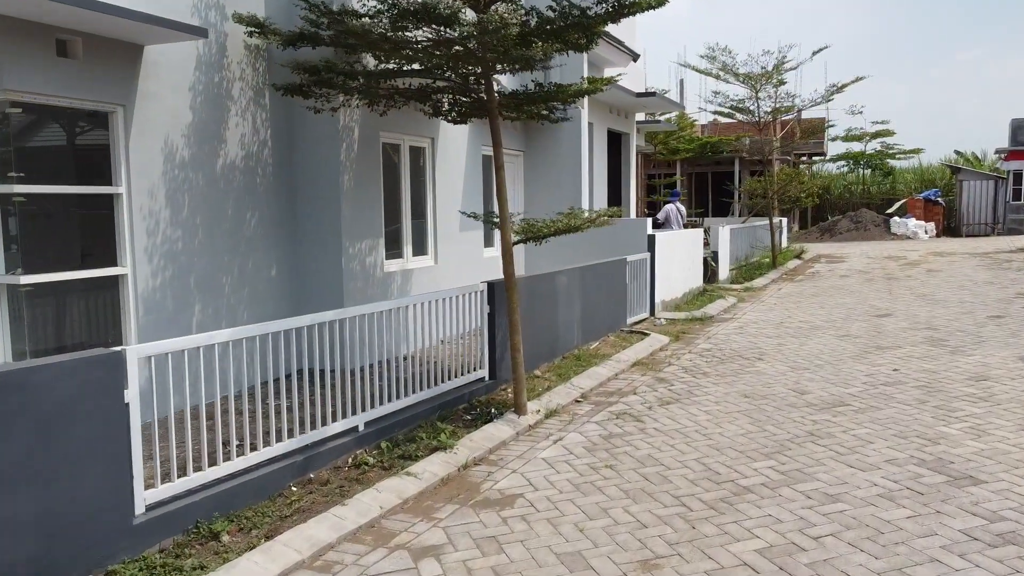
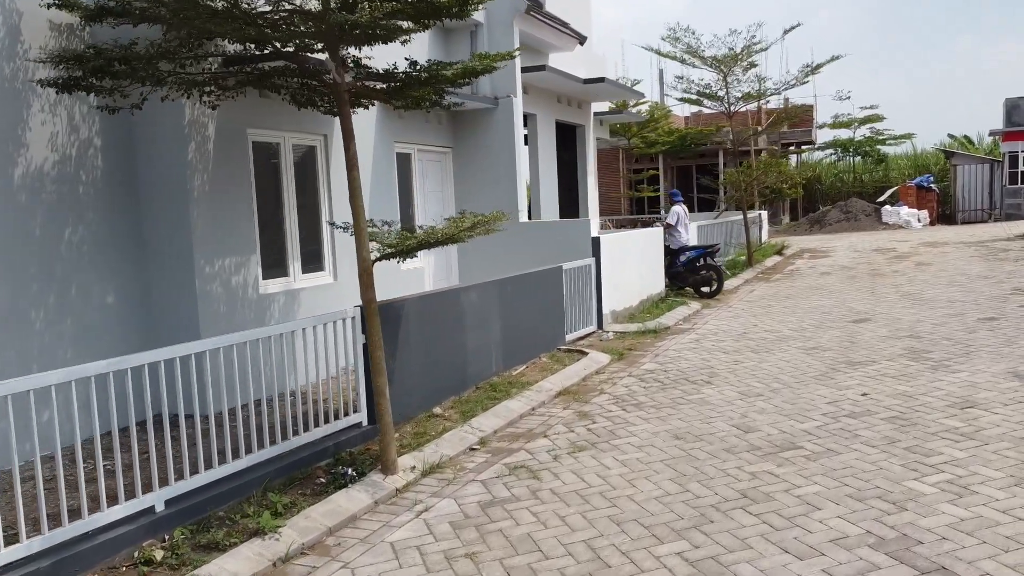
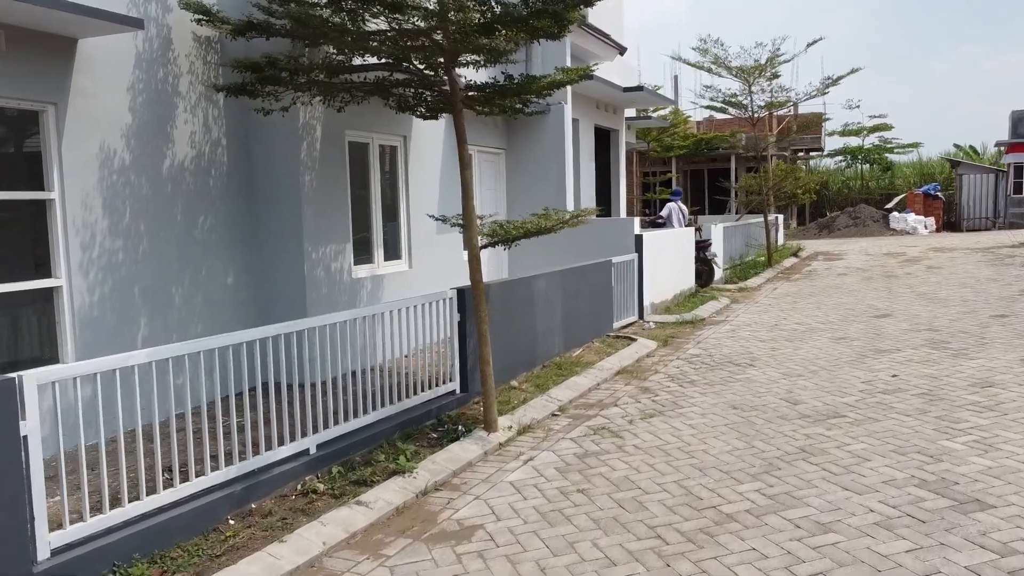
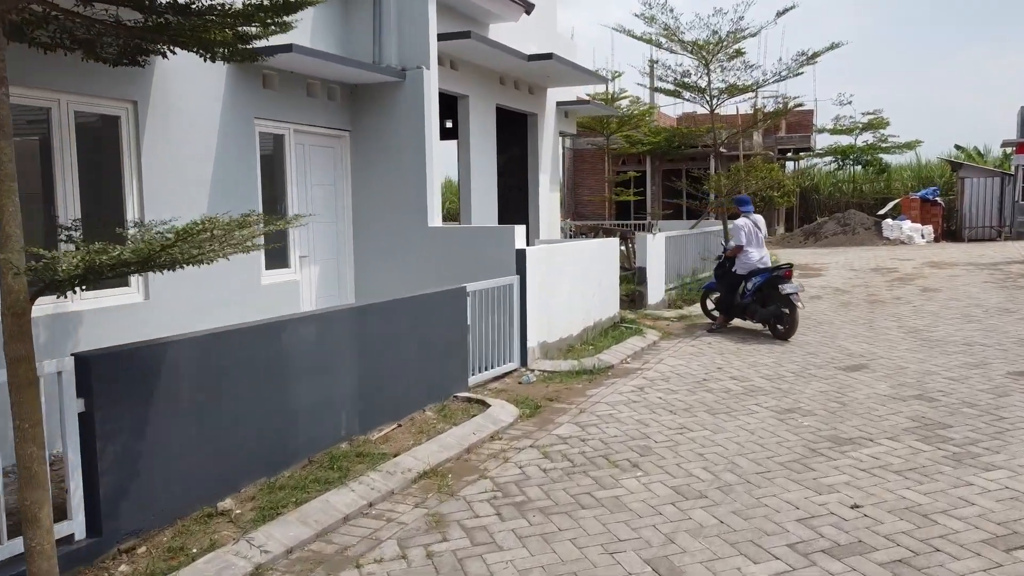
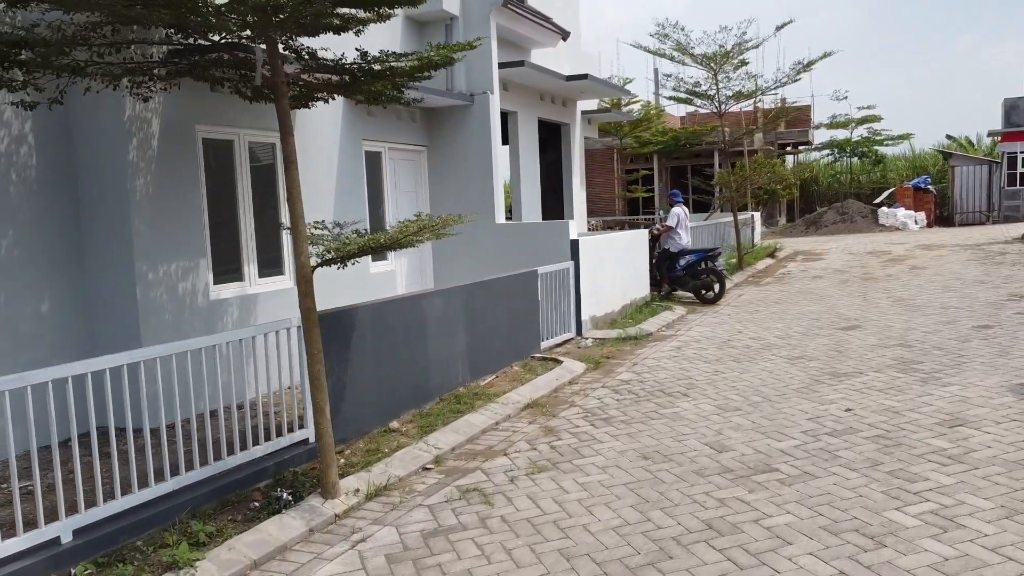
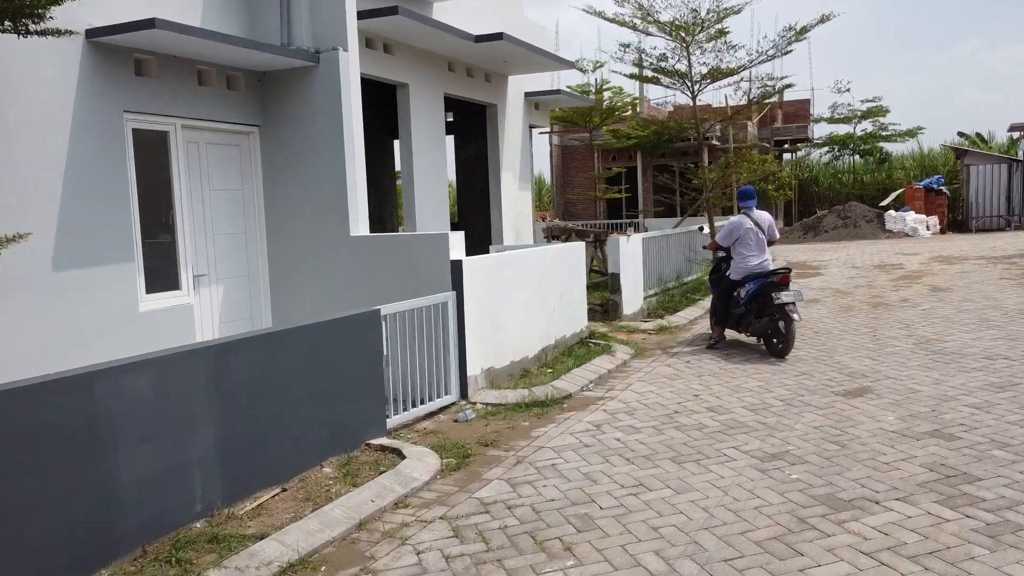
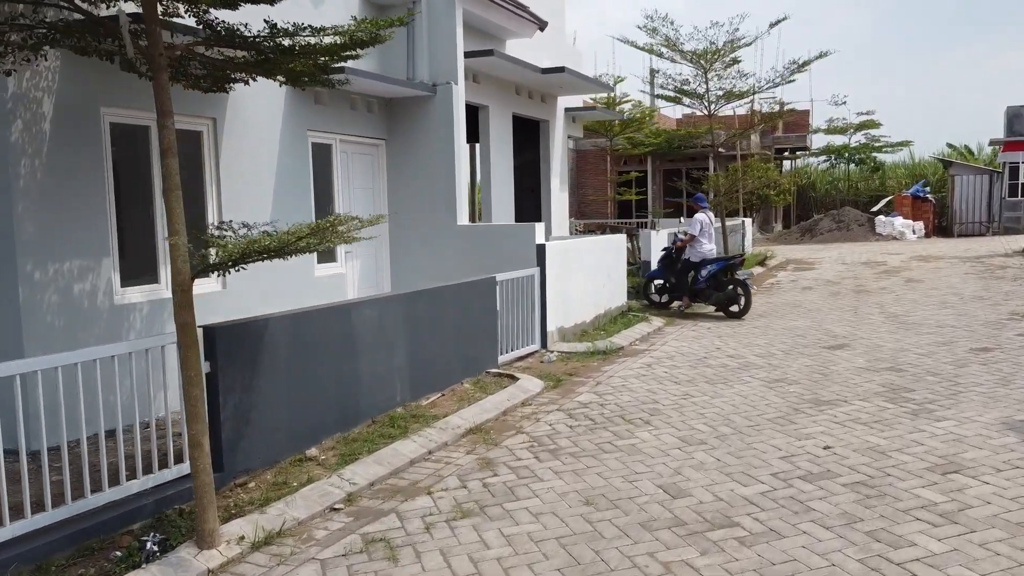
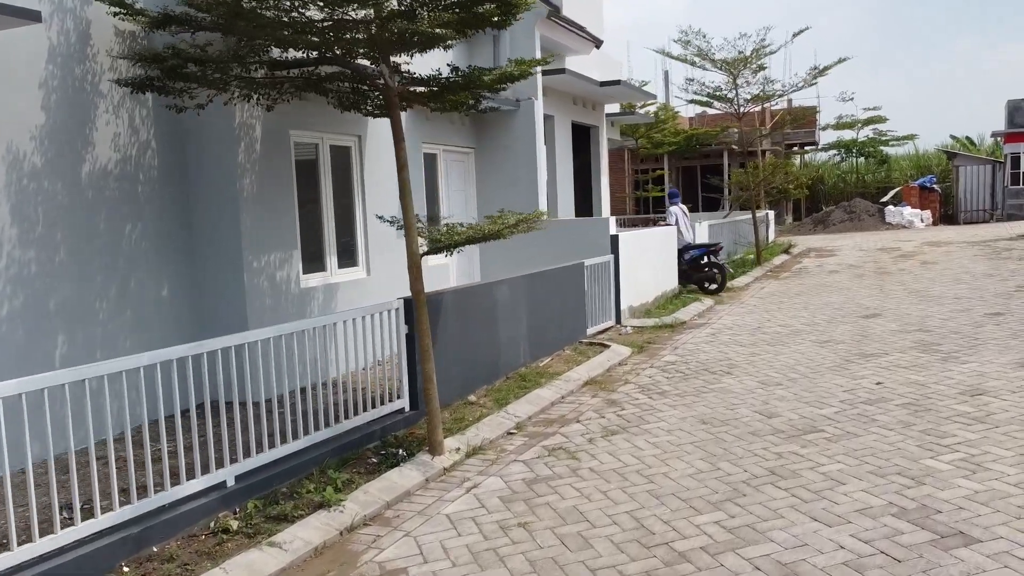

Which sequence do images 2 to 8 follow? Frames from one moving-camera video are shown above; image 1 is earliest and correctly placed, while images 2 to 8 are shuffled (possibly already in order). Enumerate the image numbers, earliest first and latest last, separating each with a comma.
3, 8, 2, 5, 7, 4, 6
